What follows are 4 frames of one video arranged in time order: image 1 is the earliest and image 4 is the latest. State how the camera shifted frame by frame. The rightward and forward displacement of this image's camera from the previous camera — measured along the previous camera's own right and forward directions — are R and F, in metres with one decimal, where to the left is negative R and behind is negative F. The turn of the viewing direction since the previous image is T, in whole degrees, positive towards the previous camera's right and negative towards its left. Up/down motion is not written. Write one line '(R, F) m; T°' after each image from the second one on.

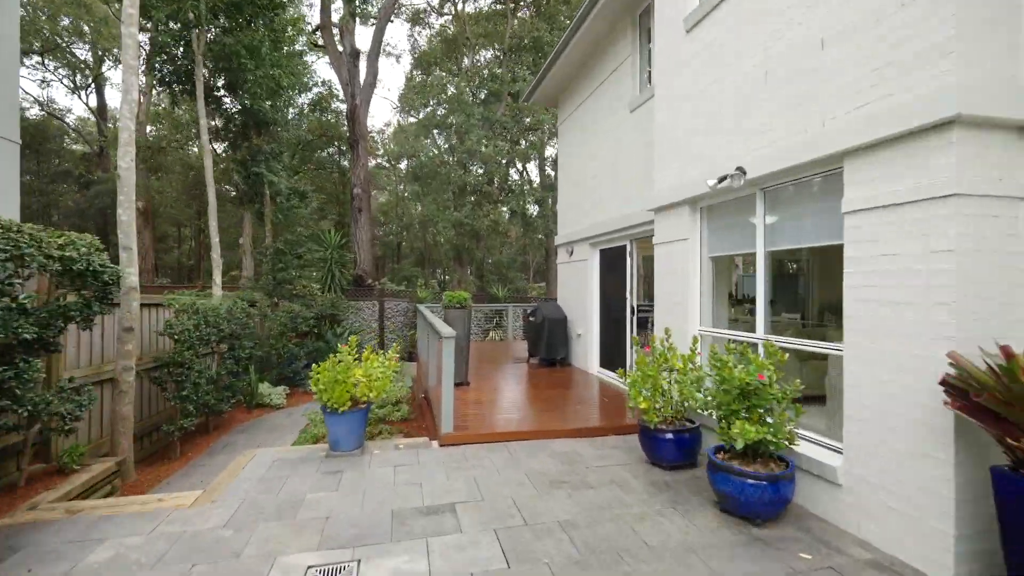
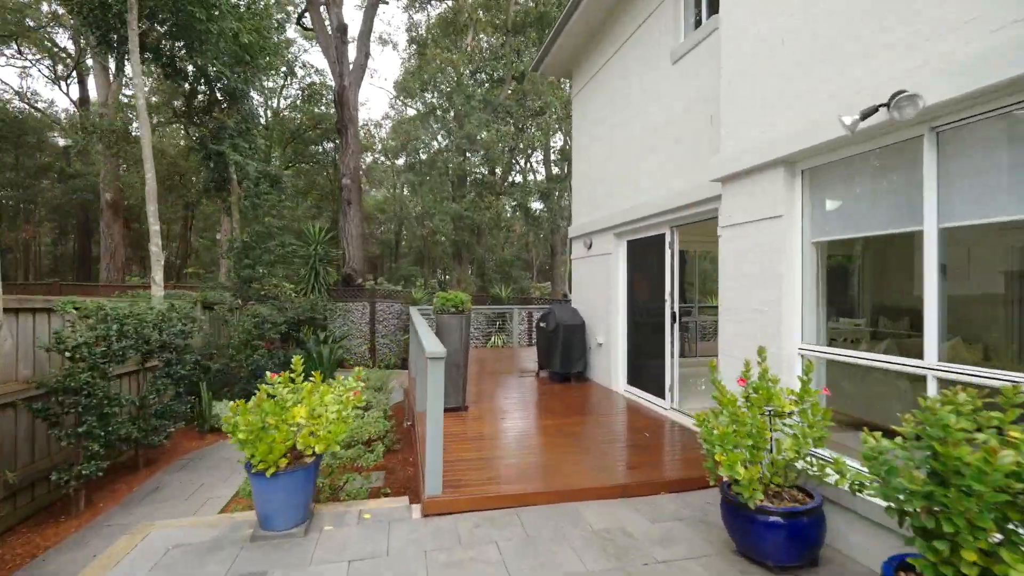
(-0.1, +1.3) m; 0°
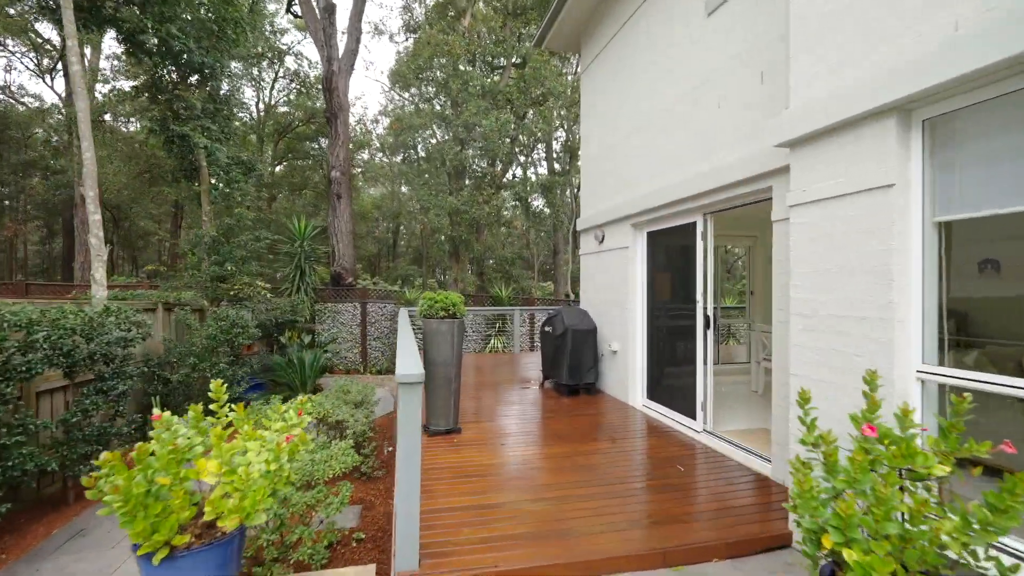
(0.0, +0.8) m; 0°
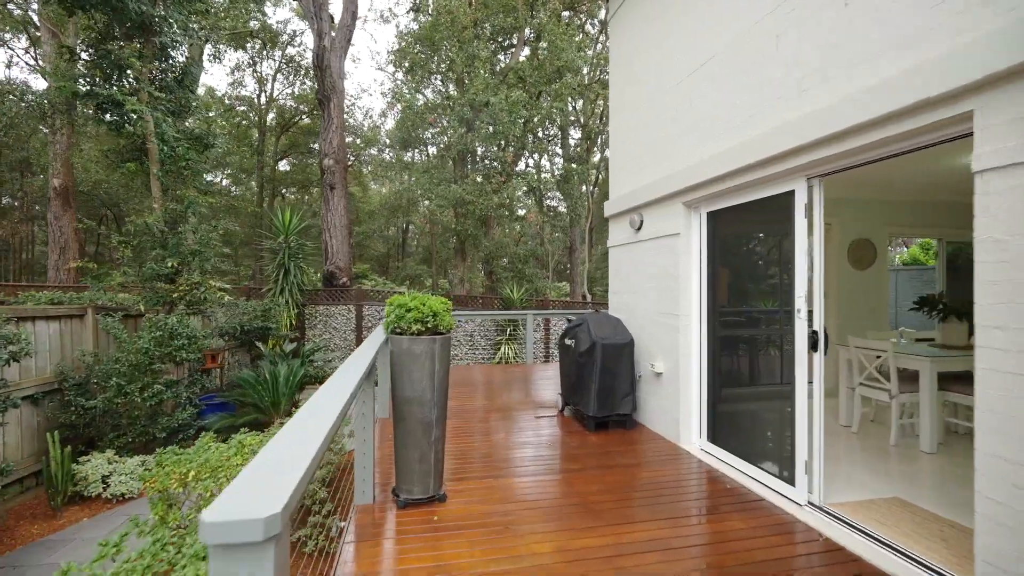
(0.0, +1.3) m; -2°
